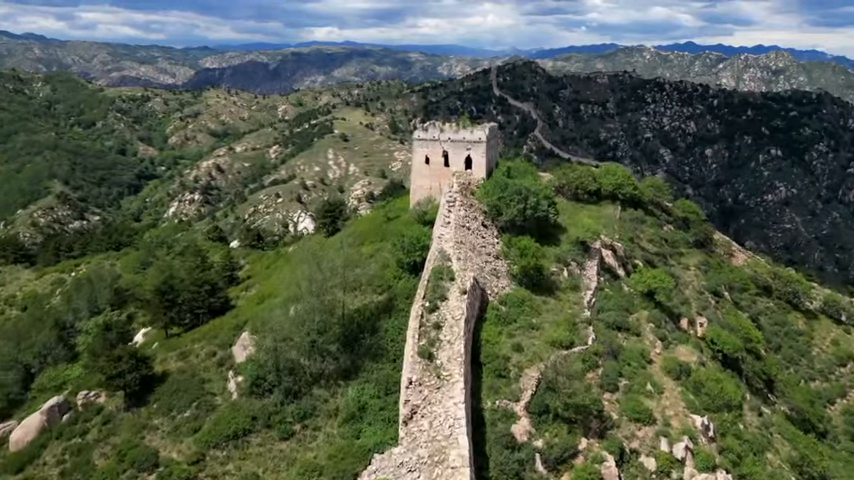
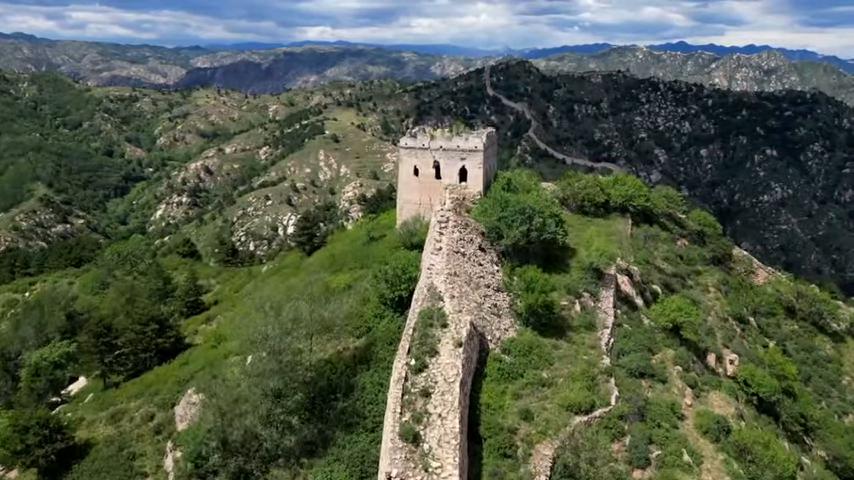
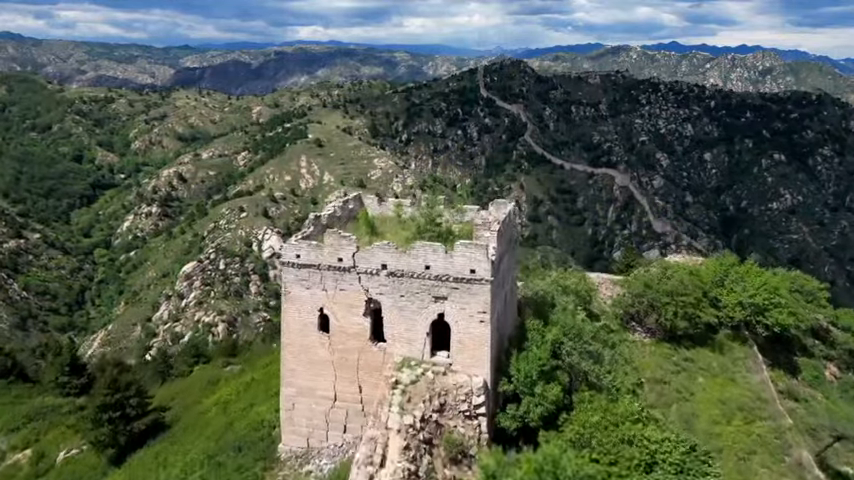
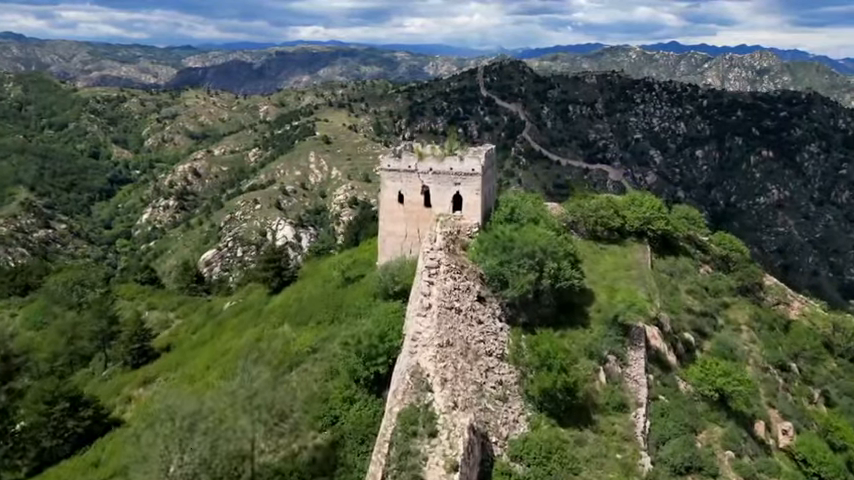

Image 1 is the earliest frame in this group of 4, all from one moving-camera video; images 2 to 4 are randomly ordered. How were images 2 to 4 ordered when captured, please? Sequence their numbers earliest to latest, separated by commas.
2, 4, 3
